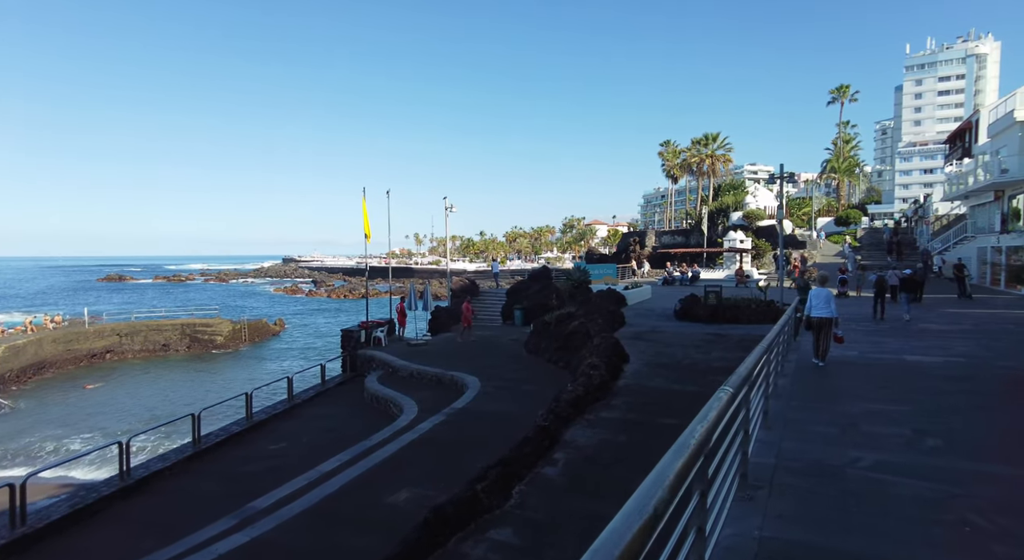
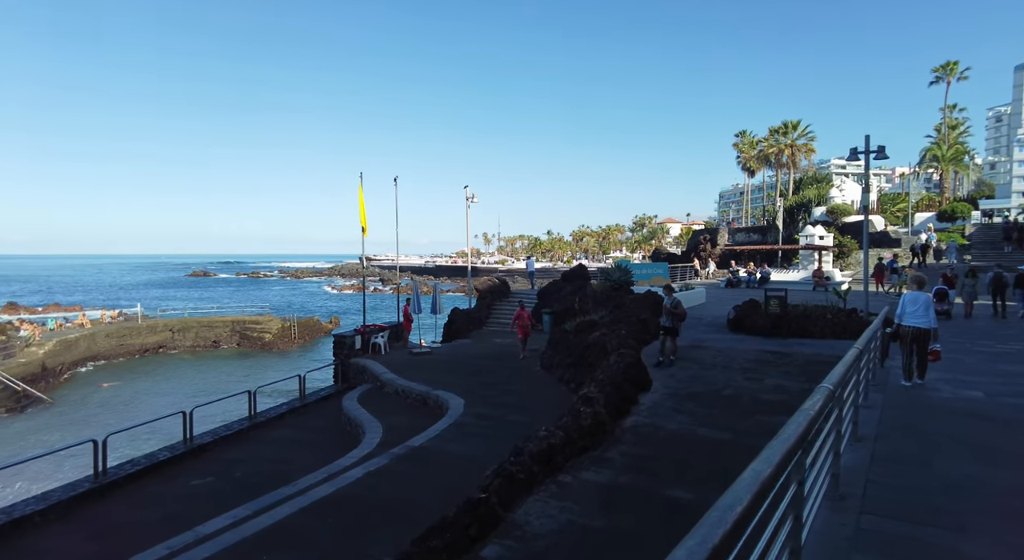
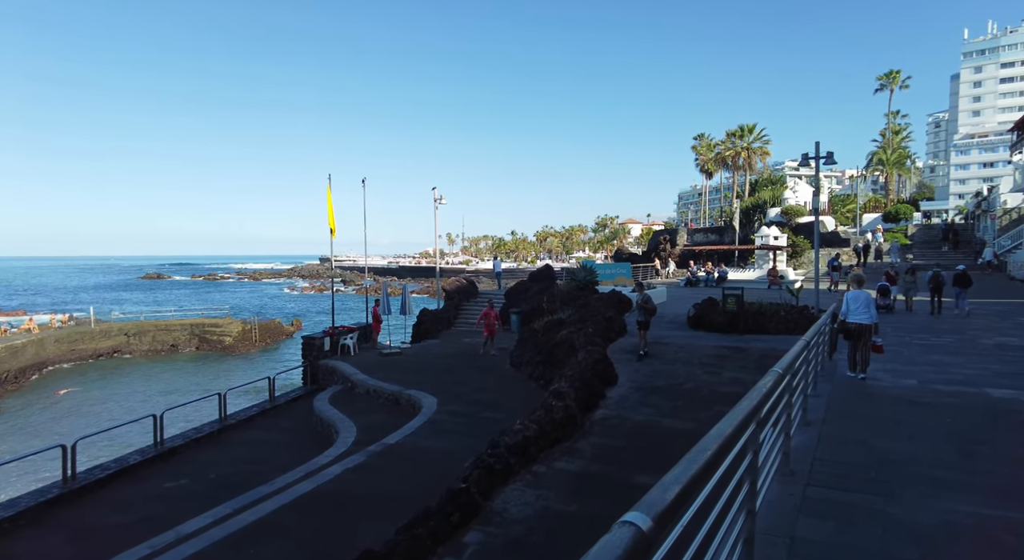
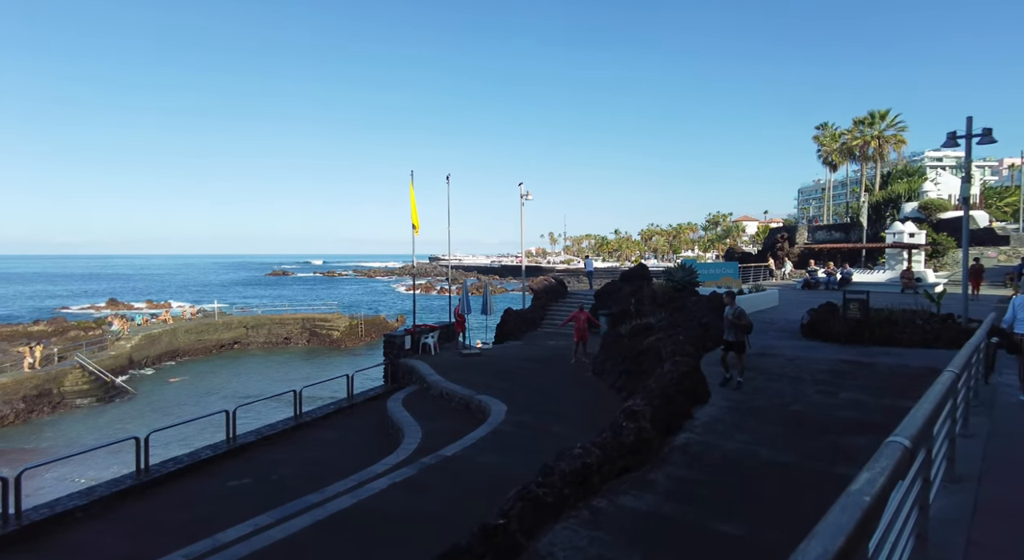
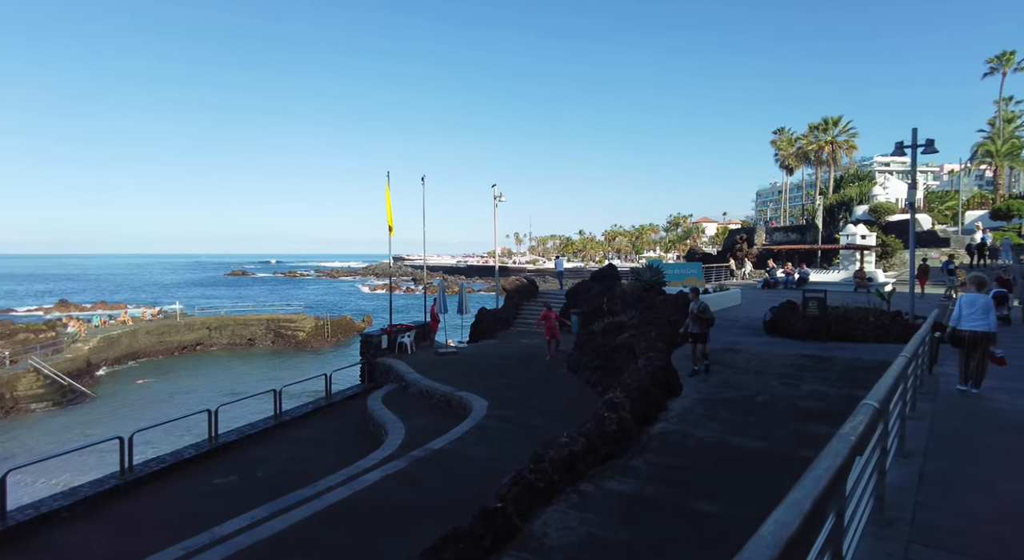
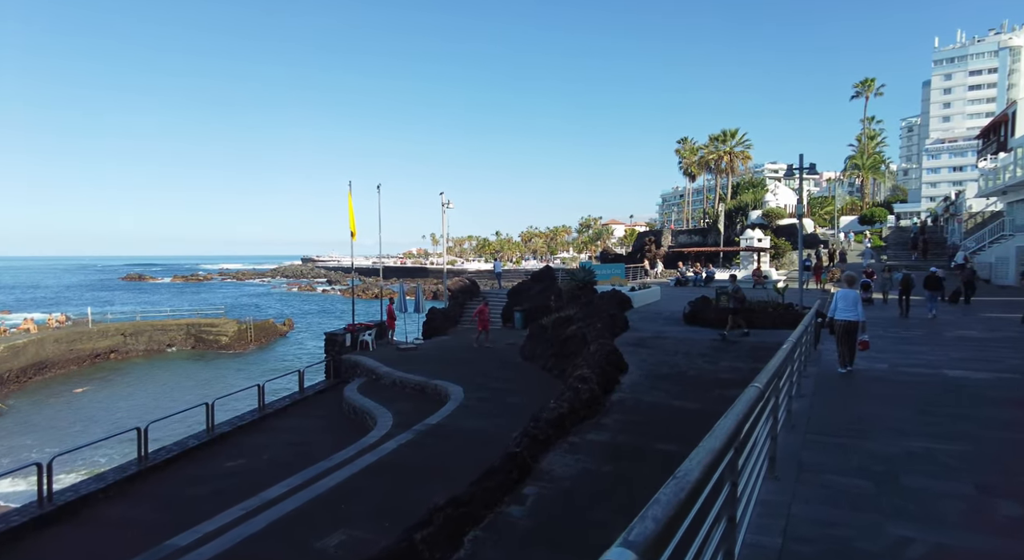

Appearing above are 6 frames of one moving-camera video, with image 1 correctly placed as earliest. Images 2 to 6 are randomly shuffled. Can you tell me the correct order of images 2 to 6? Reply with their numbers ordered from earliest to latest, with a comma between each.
6, 3, 2, 5, 4
